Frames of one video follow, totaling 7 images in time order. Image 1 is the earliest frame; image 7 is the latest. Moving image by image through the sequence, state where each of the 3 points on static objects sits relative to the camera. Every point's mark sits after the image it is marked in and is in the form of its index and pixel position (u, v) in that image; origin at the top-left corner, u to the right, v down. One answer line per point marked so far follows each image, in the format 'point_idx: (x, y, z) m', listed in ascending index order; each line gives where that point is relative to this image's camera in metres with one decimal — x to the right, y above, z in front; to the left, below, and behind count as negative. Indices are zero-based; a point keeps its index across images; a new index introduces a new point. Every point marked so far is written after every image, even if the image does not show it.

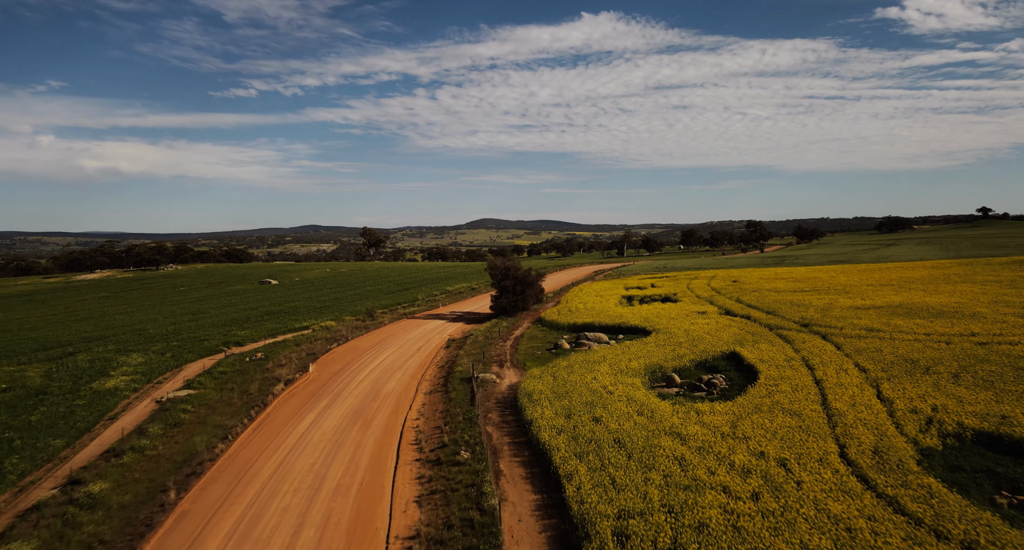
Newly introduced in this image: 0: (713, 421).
0: (+6.9, -5.0, +18.5) m
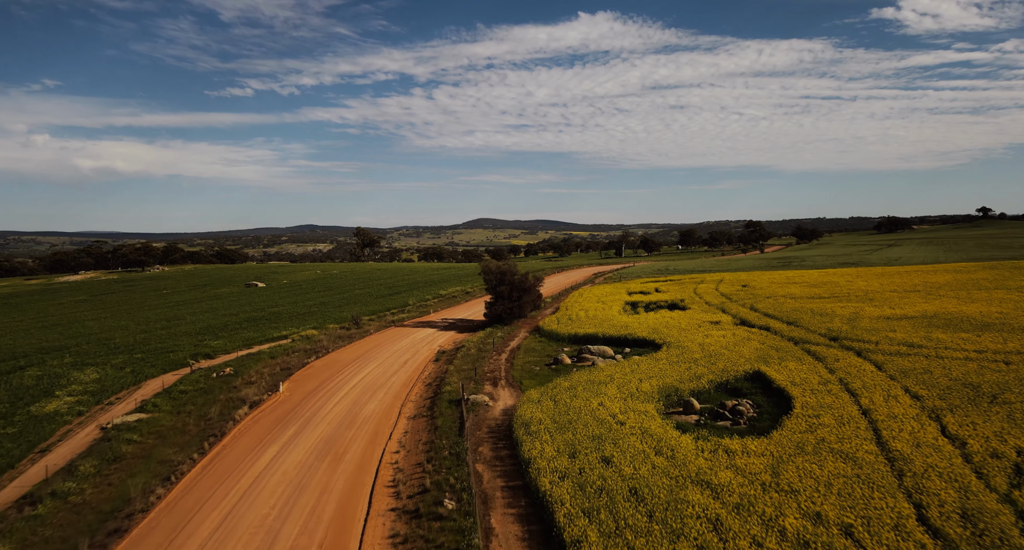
0: (+6.8, -5.4, +15.3) m
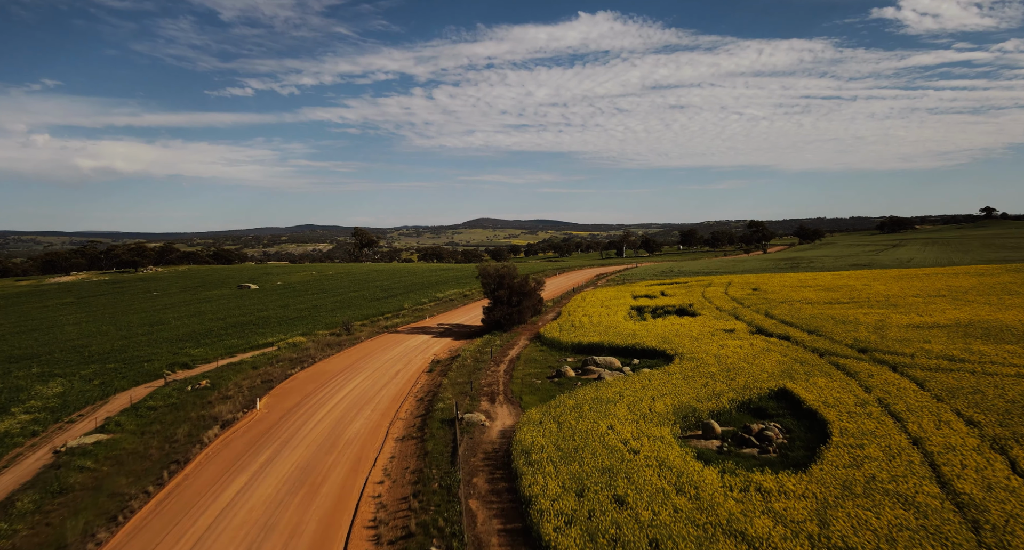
0: (+6.7, -5.7, +13.0) m
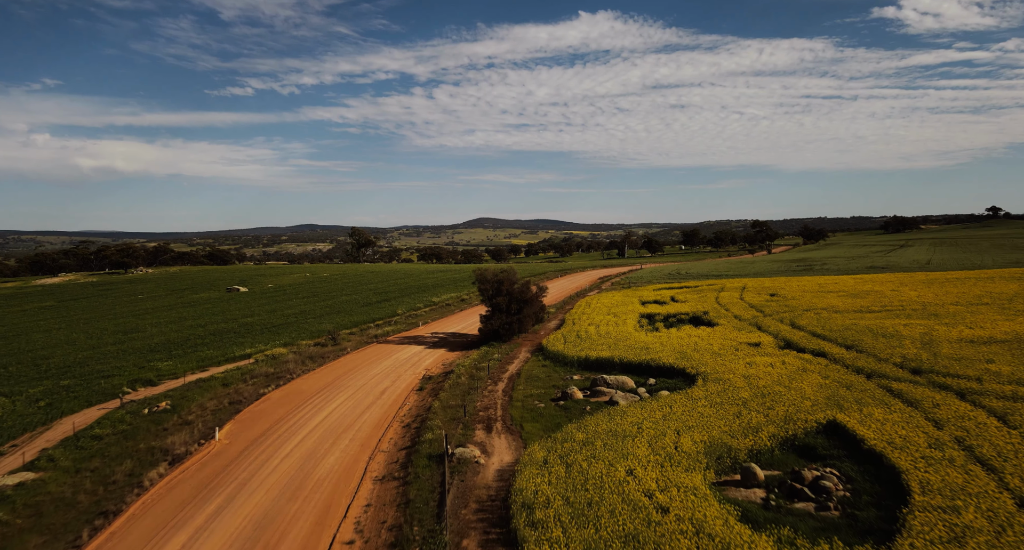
0: (+6.7, -6.1, +9.6) m
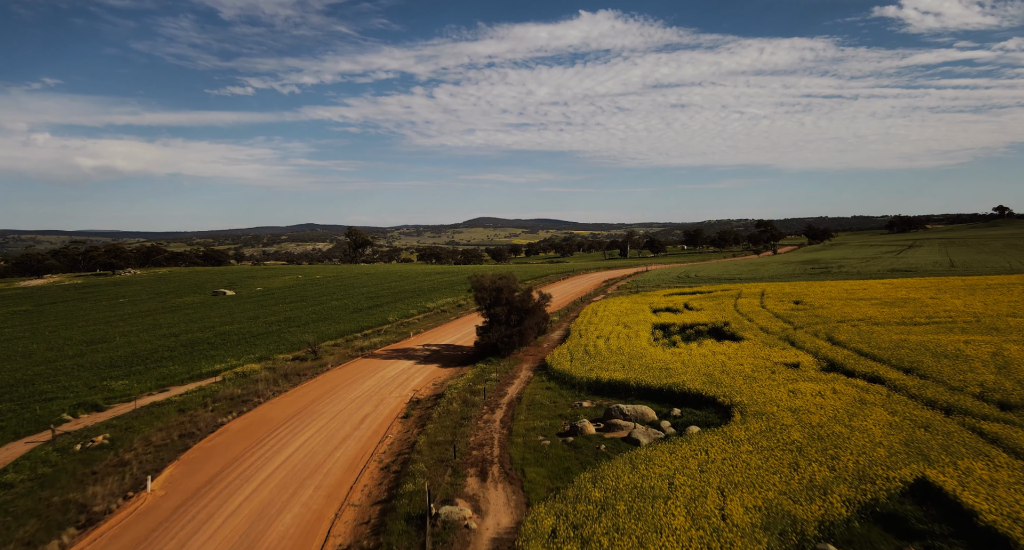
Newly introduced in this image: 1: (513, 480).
0: (+6.6, -6.5, +5.7) m
1: (0.0, -6.6, +17.7) m
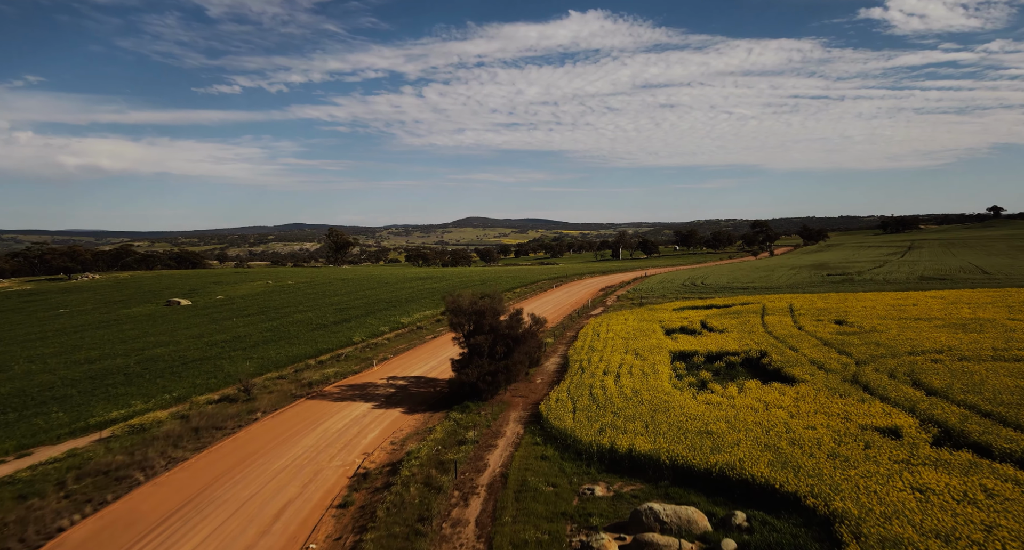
0: (+6.4, -7.5, -1.5) m
1: (-0.5, -7.6, +10.3) m
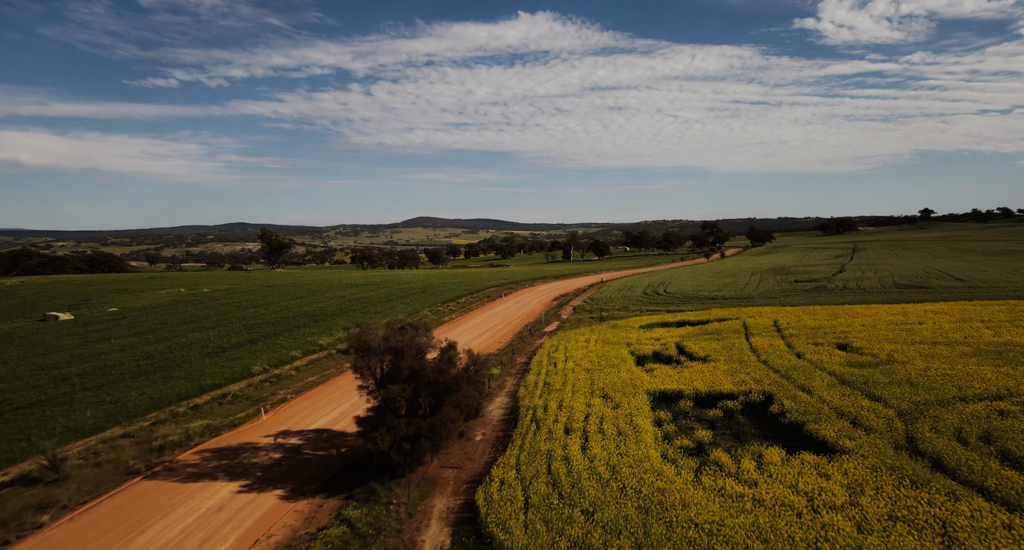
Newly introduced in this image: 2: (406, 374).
0: (+6.3, -8.4, -8.6) m
1: (-1.6, -8.5, +2.6) m
2: (-3.9, -3.4, +19.7) m
